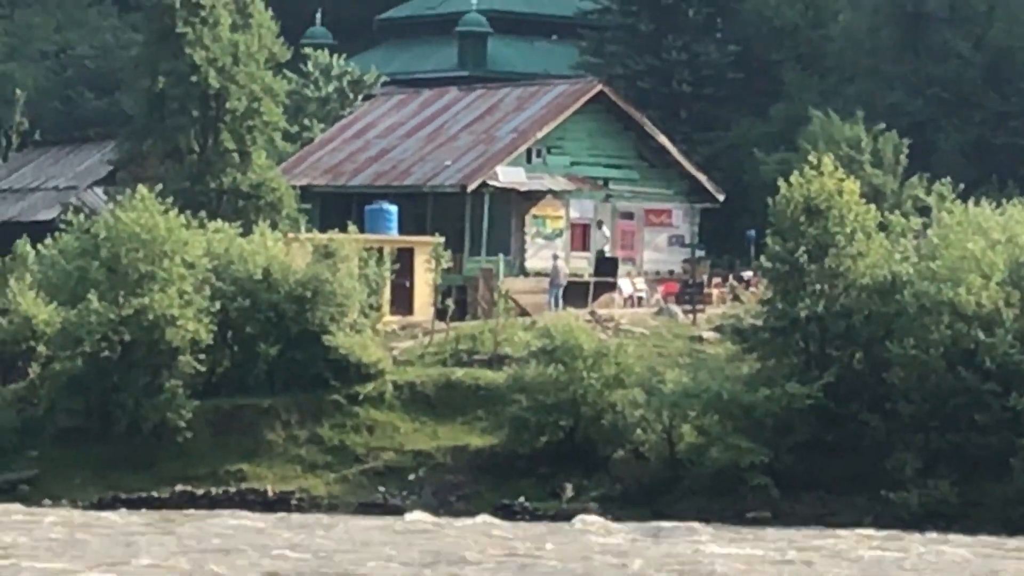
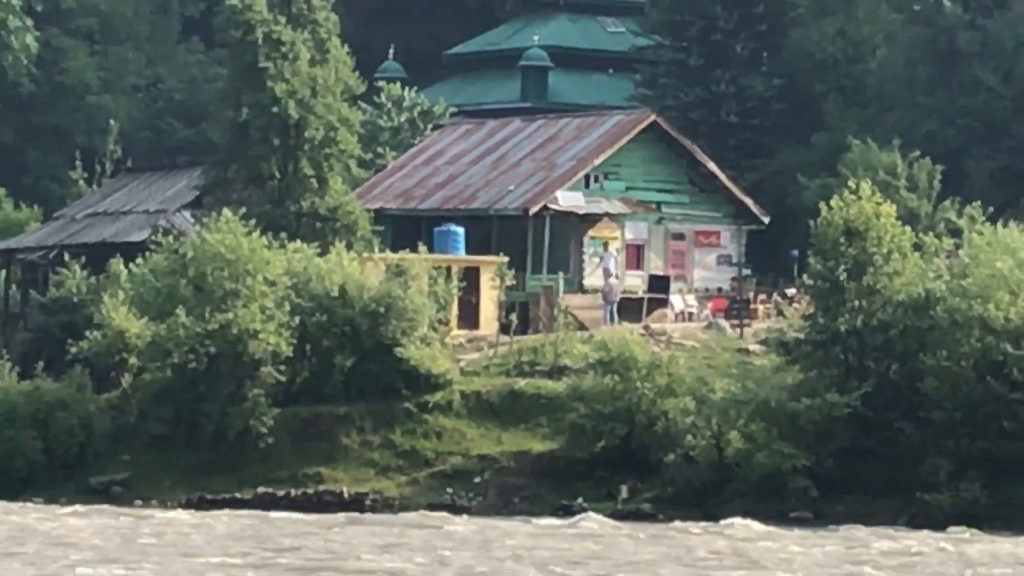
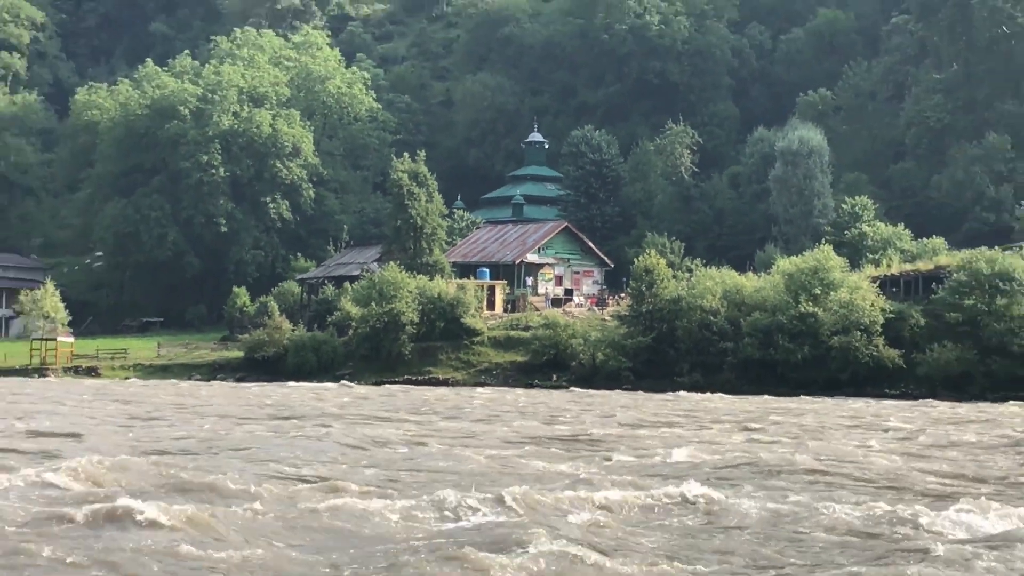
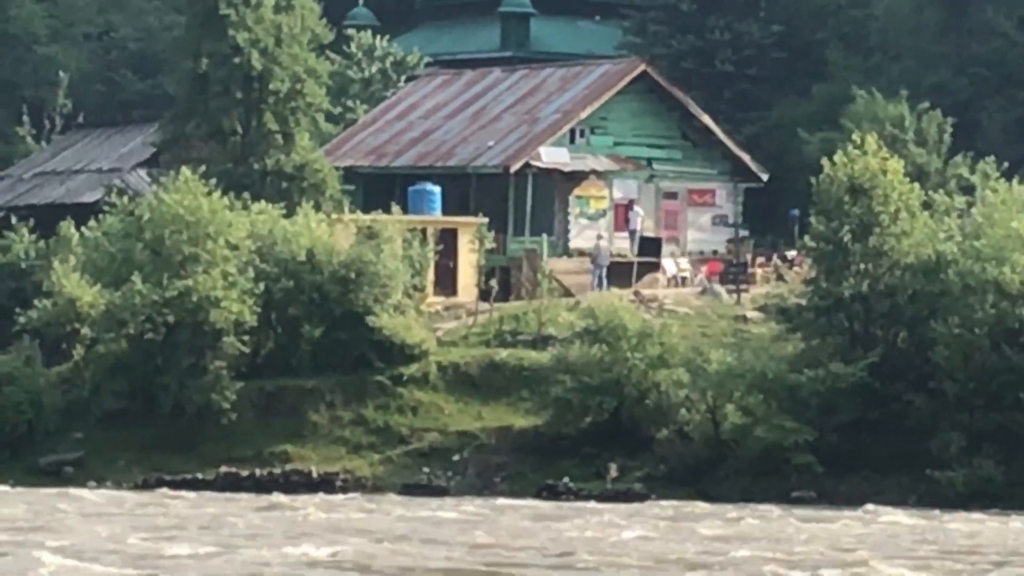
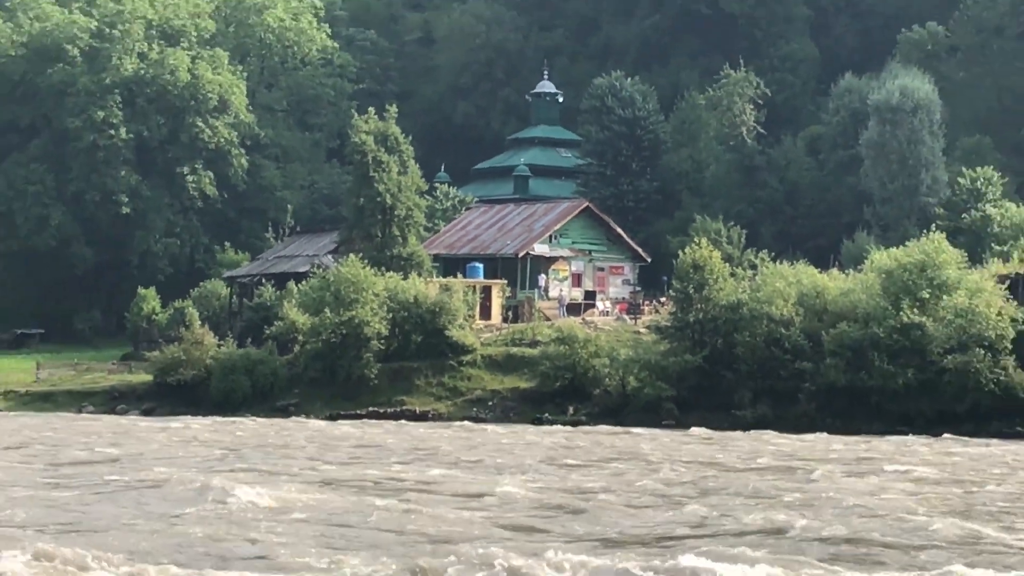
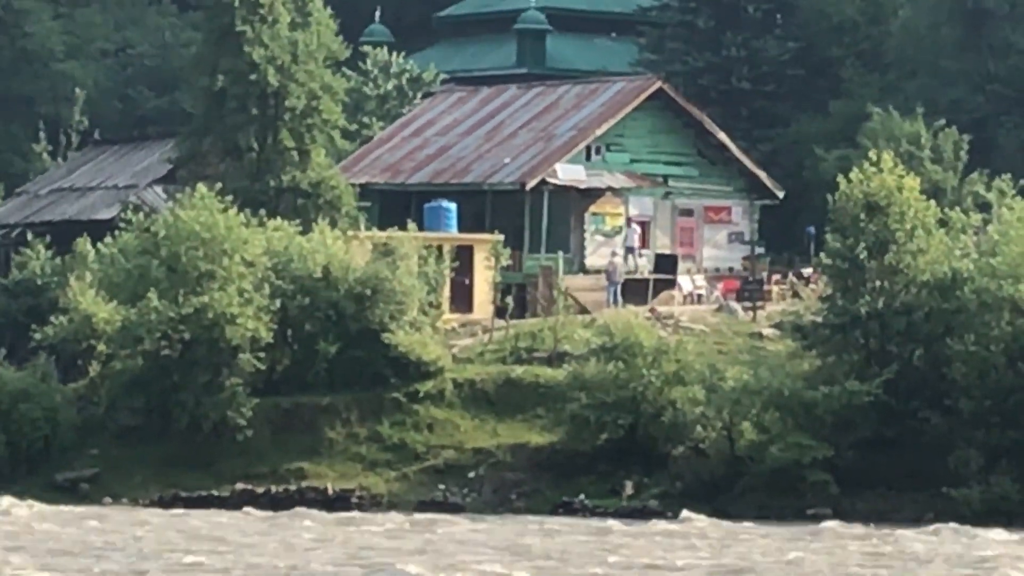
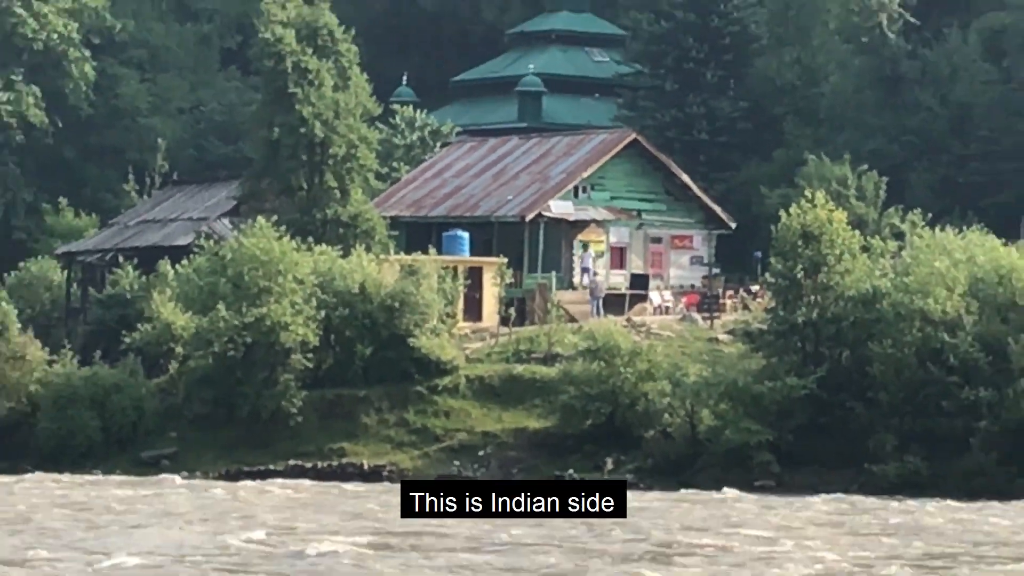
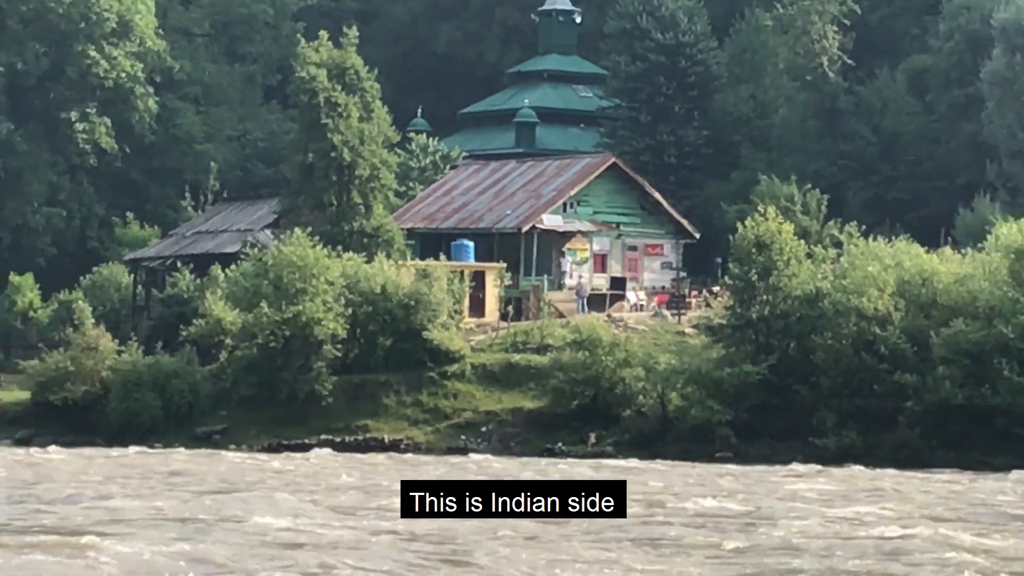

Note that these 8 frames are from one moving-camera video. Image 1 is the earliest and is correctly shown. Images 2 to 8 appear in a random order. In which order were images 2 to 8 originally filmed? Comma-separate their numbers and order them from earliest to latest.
4, 6, 2, 7, 8, 5, 3
